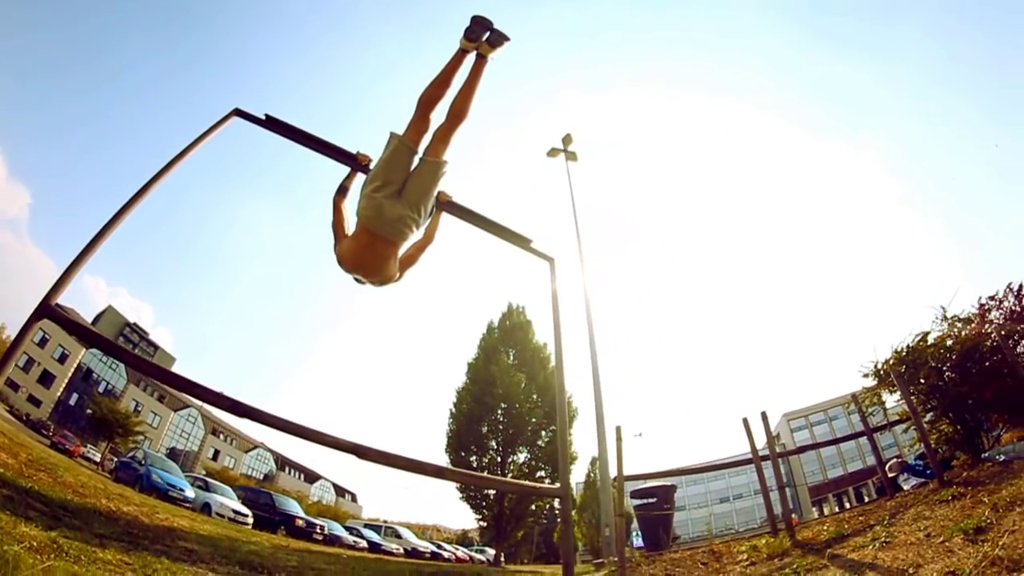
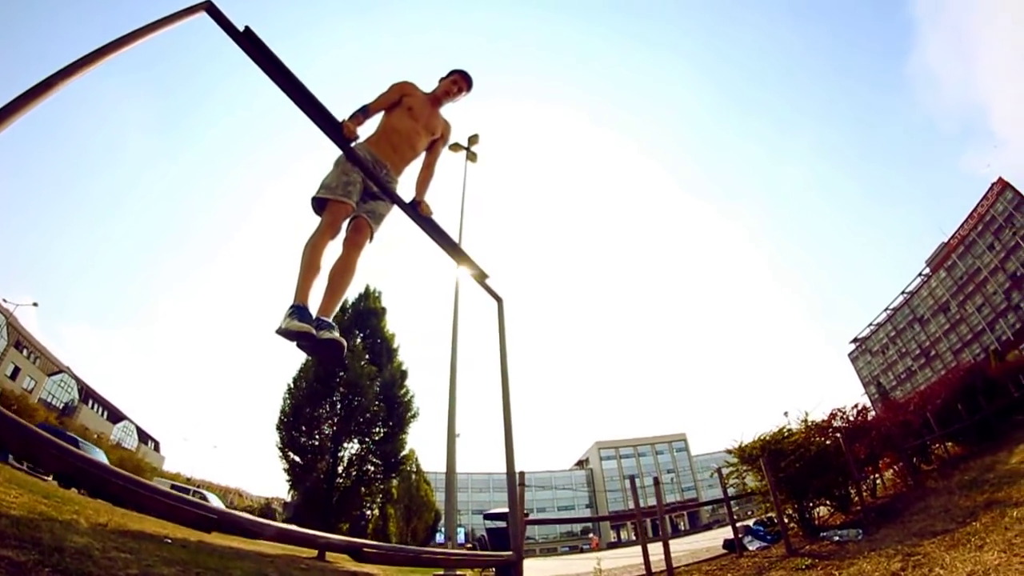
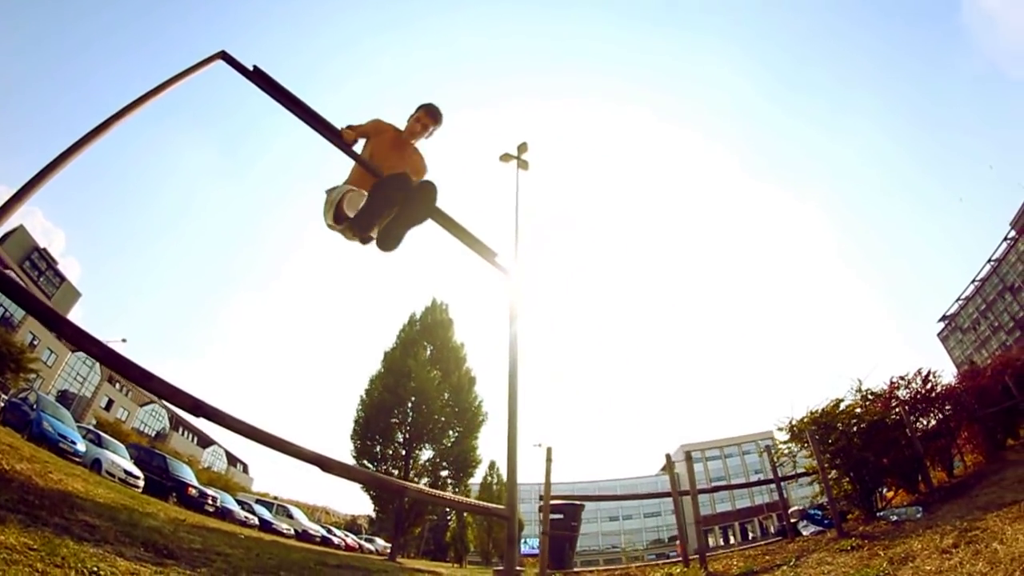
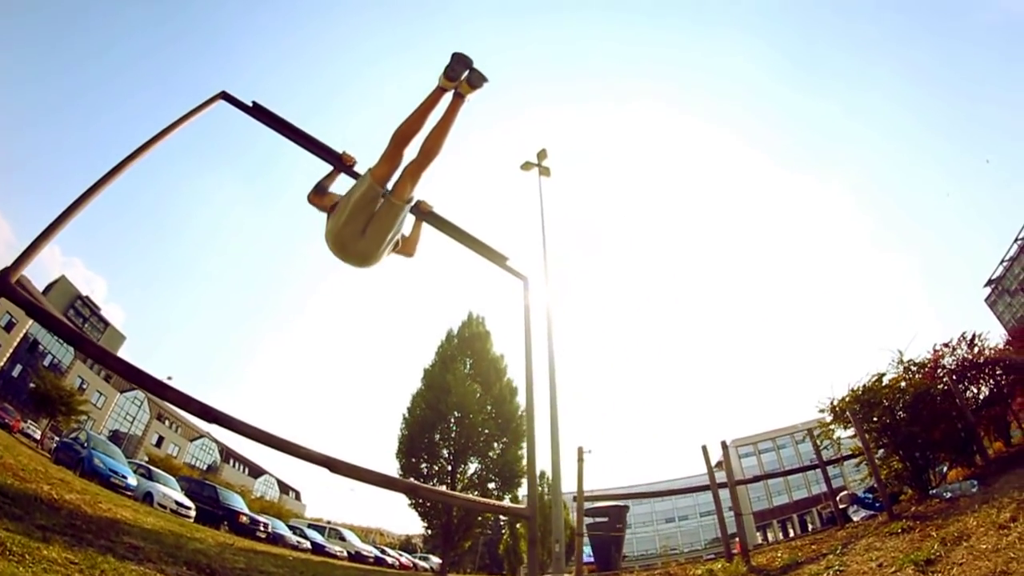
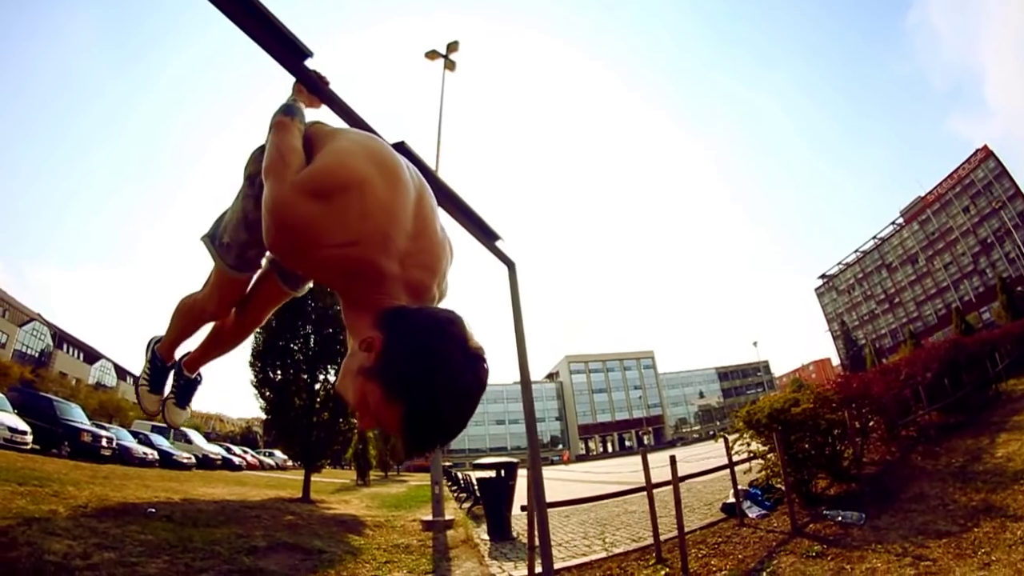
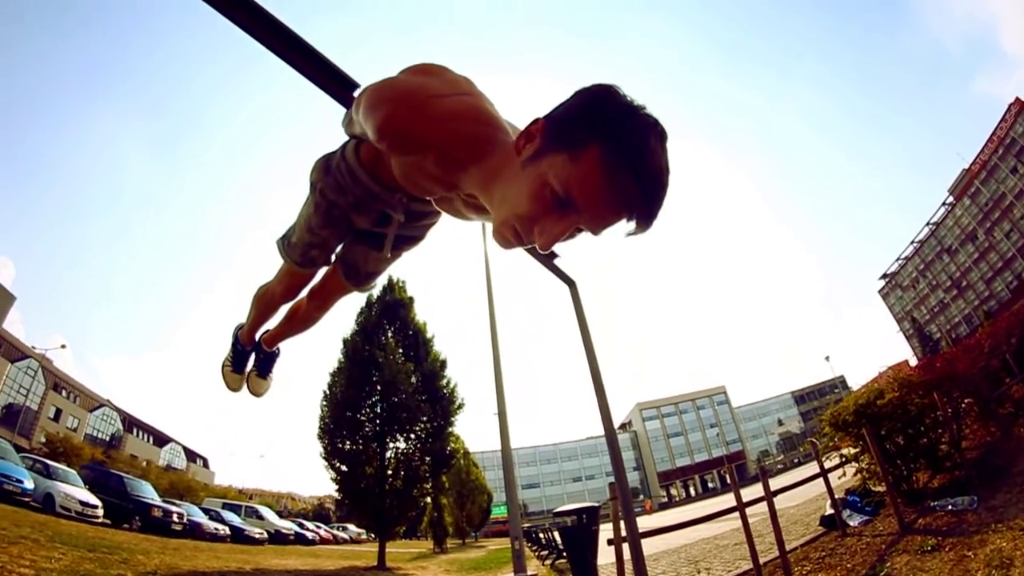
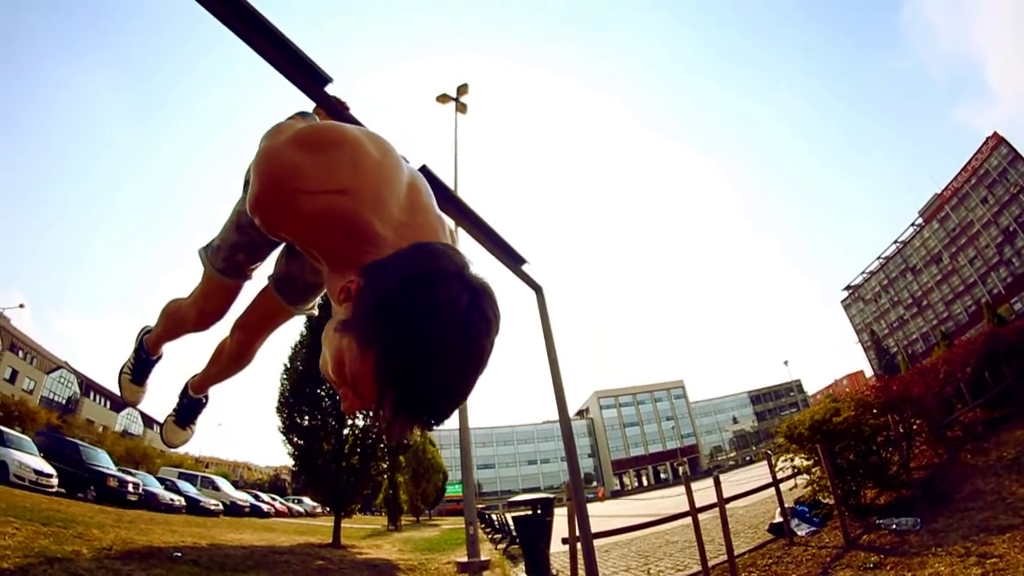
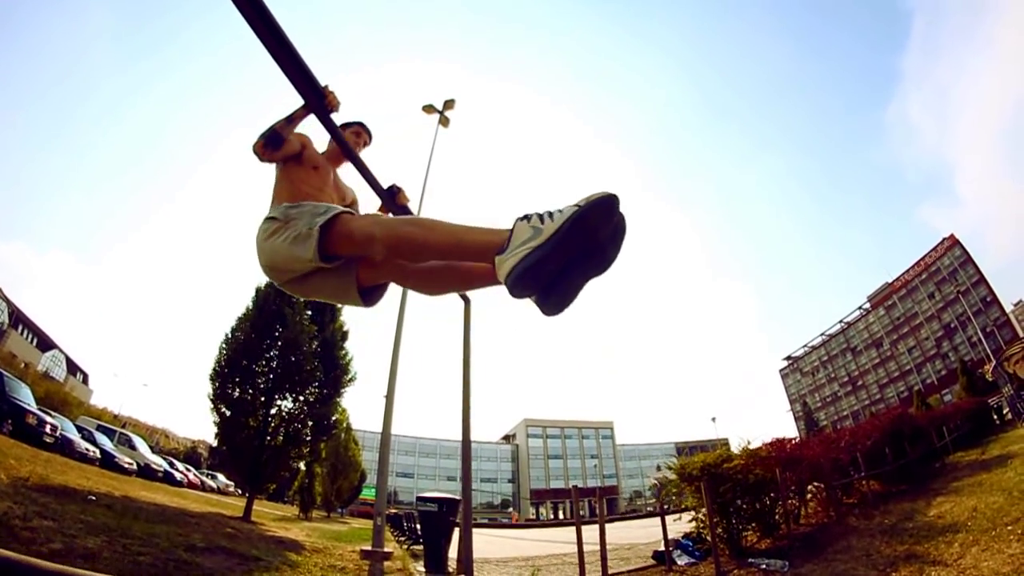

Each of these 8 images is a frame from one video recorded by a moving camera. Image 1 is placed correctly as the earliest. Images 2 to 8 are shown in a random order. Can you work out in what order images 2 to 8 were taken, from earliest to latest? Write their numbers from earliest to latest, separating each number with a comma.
4, 3, 2, 8, 5, 7, 6
